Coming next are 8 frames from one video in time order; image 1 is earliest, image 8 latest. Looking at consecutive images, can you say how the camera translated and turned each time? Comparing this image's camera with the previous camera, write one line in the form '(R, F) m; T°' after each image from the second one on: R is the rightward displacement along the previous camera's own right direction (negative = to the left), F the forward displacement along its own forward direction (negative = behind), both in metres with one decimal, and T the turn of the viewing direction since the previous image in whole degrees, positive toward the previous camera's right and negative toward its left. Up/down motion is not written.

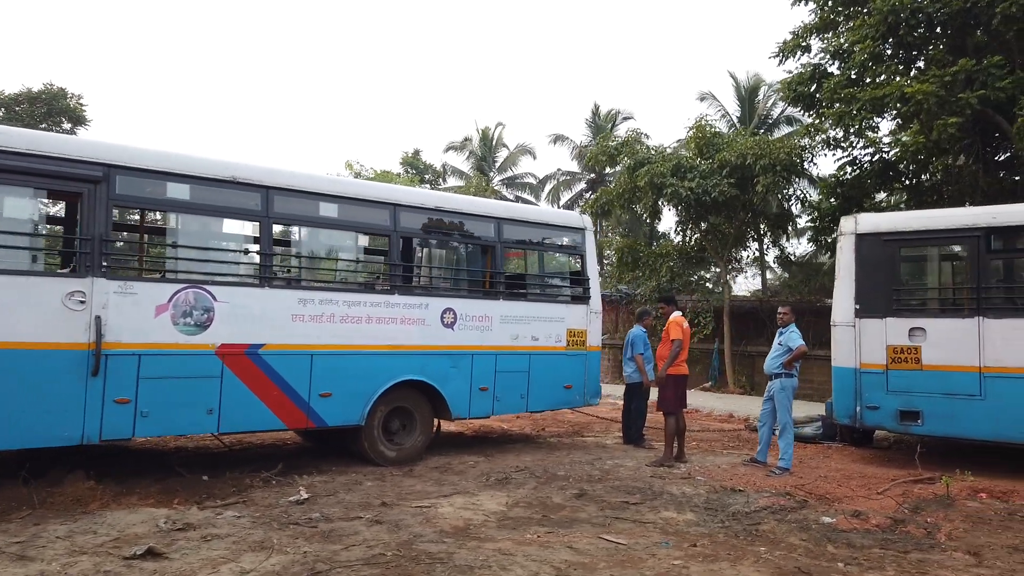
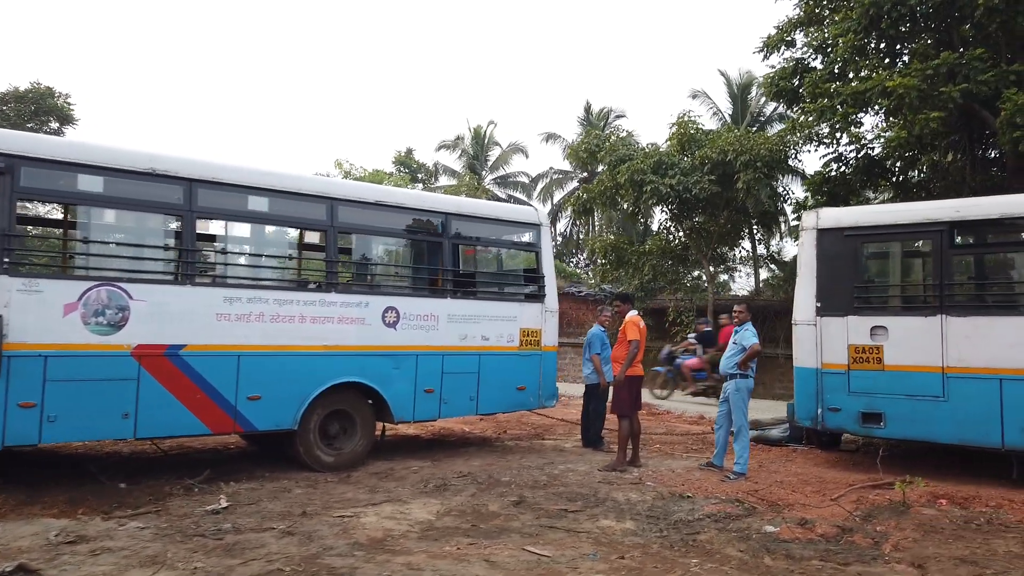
(+0.5, +0.3) m; 0°
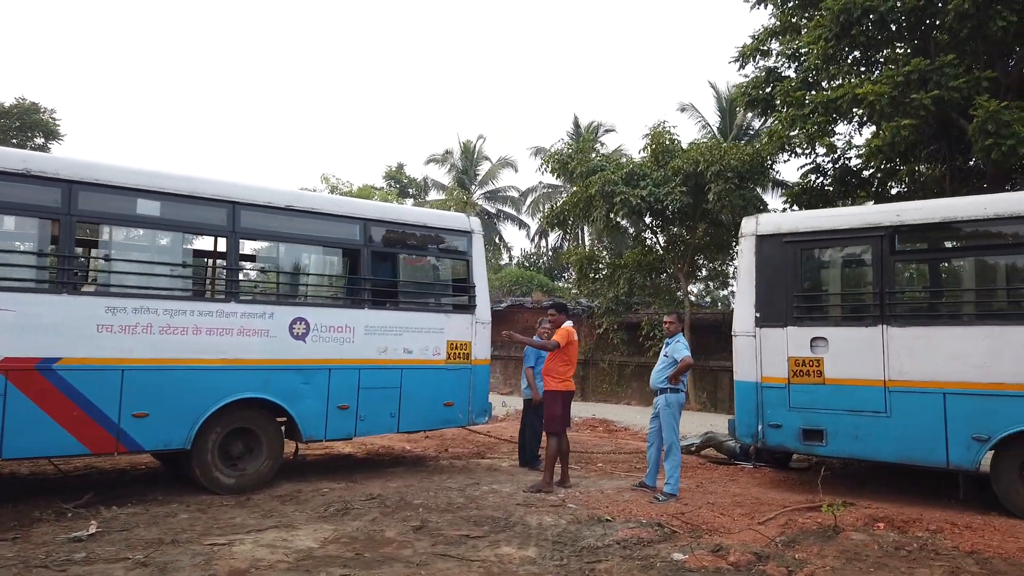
(+0.8, +0.4) m; 0°
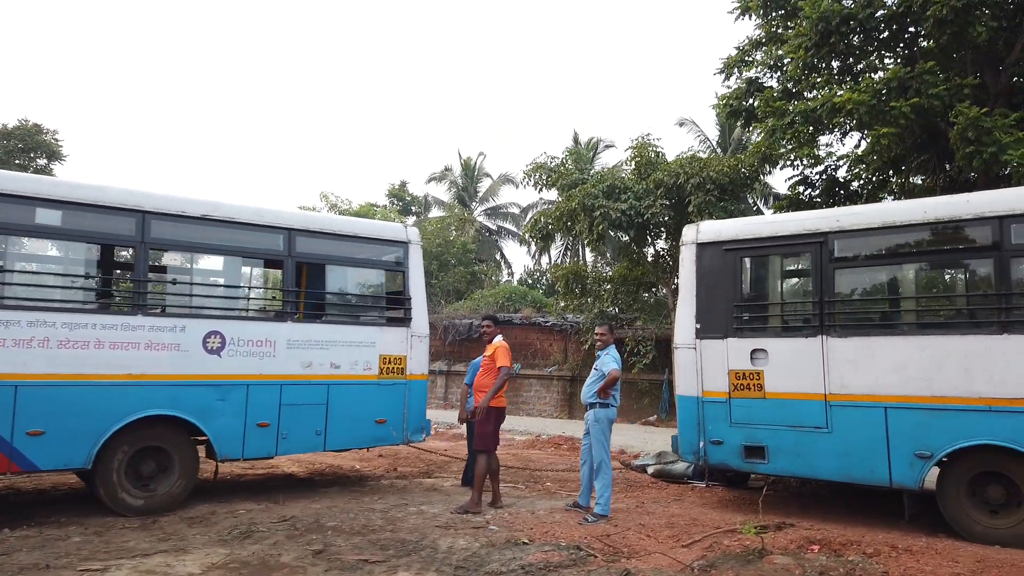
(+0.8, +0.3) m; -1°
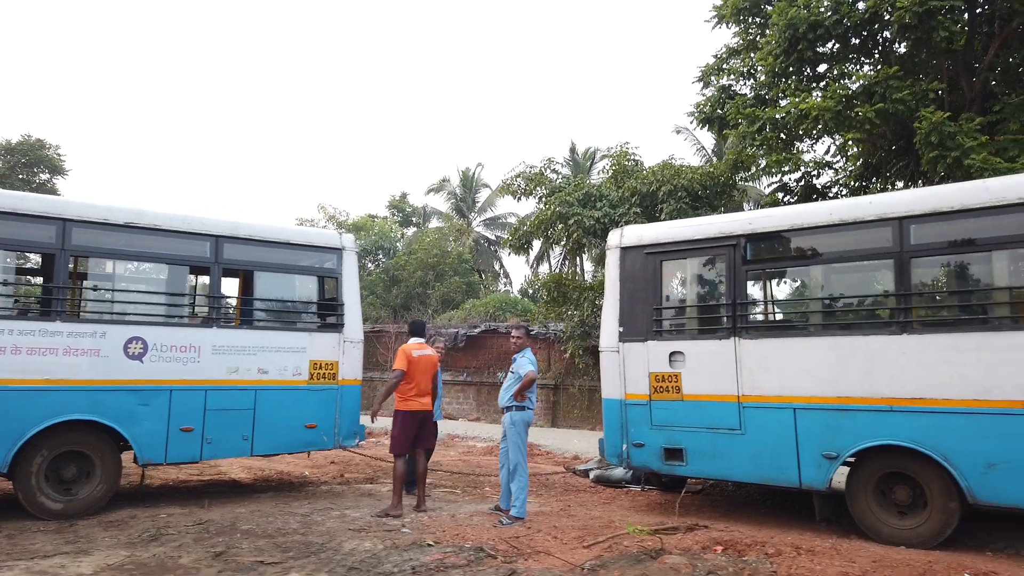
(+0.8, -0.1) m; -1°
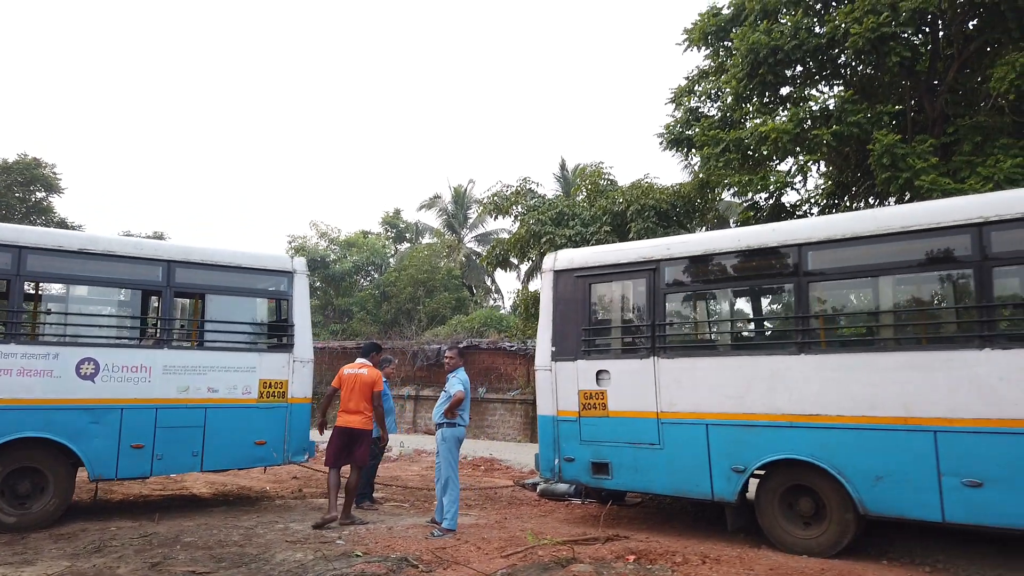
(+0.6, -0.4) m; 0°
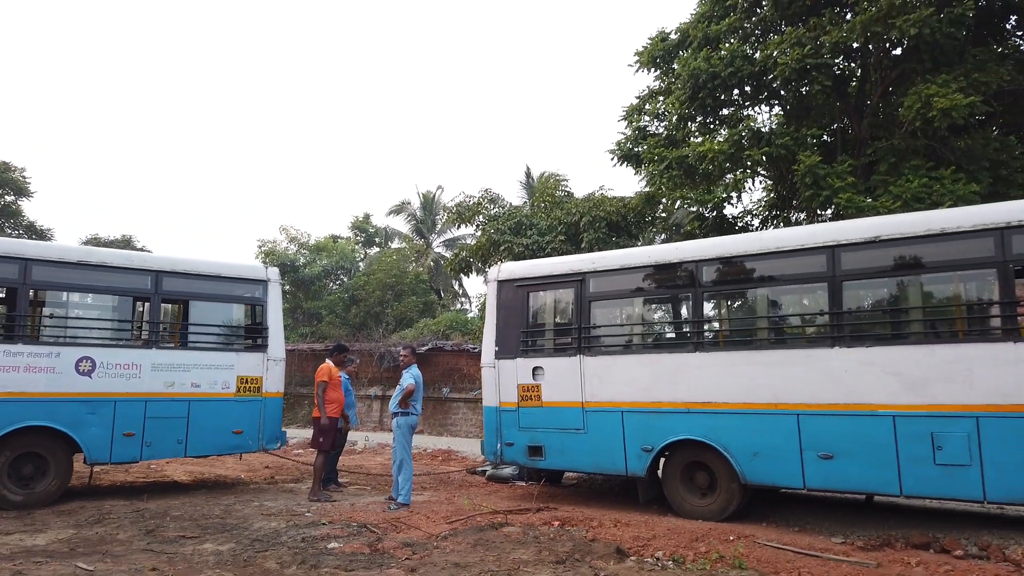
(+0.3, -1.1) m; +2°
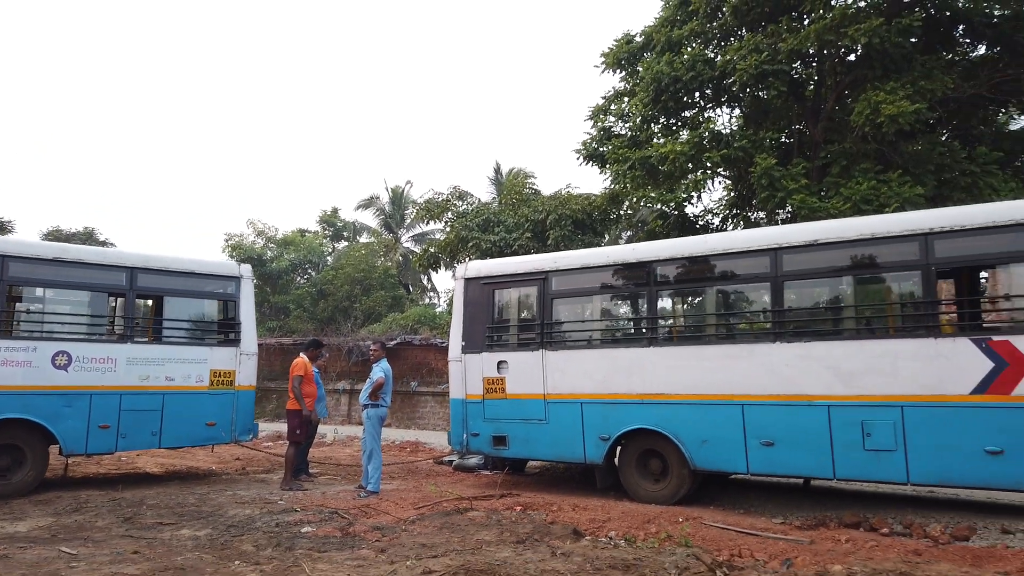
(0.0, -0.4) m; +2°
